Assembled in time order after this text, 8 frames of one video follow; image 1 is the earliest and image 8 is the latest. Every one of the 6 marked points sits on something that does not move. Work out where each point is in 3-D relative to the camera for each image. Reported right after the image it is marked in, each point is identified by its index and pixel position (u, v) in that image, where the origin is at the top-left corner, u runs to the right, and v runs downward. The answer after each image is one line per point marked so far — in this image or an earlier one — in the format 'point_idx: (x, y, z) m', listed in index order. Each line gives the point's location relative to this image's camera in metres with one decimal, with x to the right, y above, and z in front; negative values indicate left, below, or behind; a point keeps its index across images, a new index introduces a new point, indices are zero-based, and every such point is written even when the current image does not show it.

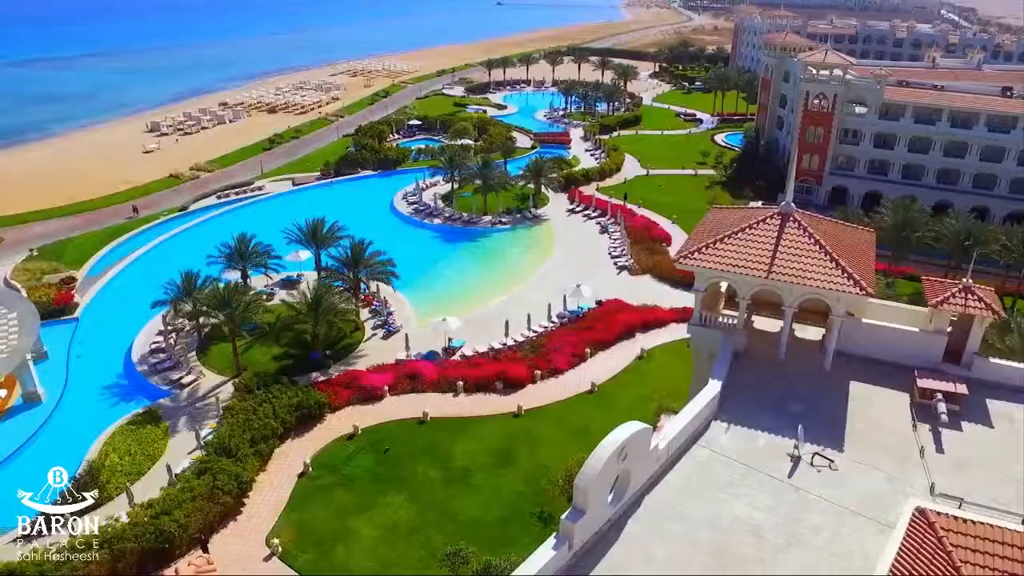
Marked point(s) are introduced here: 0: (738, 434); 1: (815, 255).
0: (+5.2, -3.3, +17.9) m
1: (+7.6, +0.8, +19.7) m
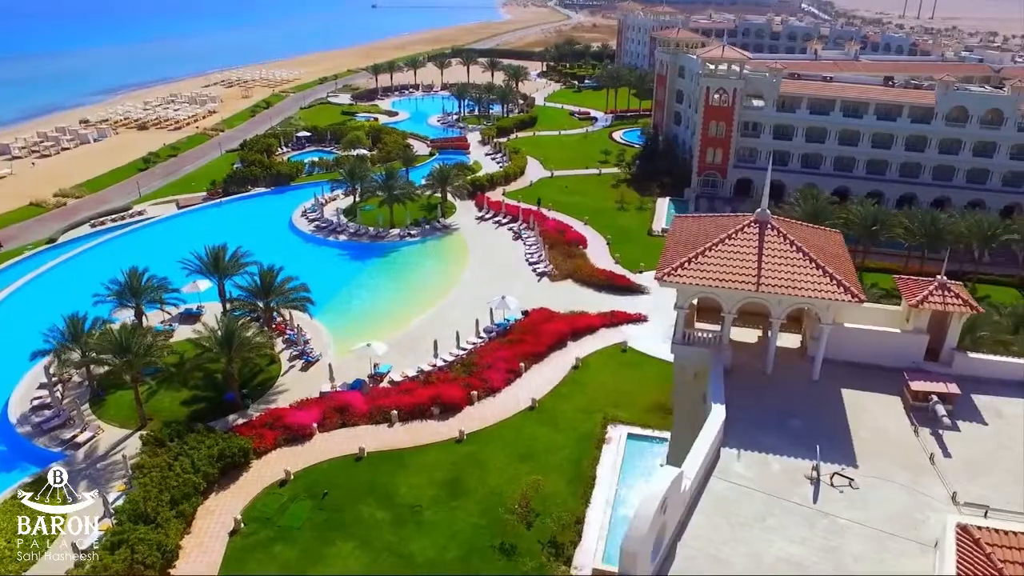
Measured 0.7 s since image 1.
0: (+5.1, -3.7, +16.9) m
1: (+6.9, +0.6, +19.0) m
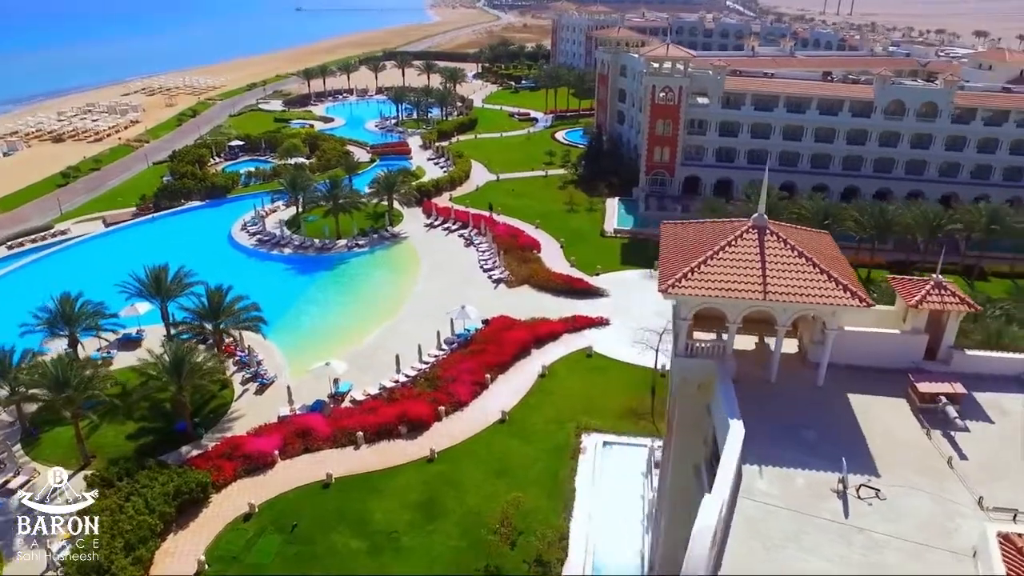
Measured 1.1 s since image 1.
0: (+5.4, -3.9, +16.2) m
1: (+6.8, +0.4, +18.5) m
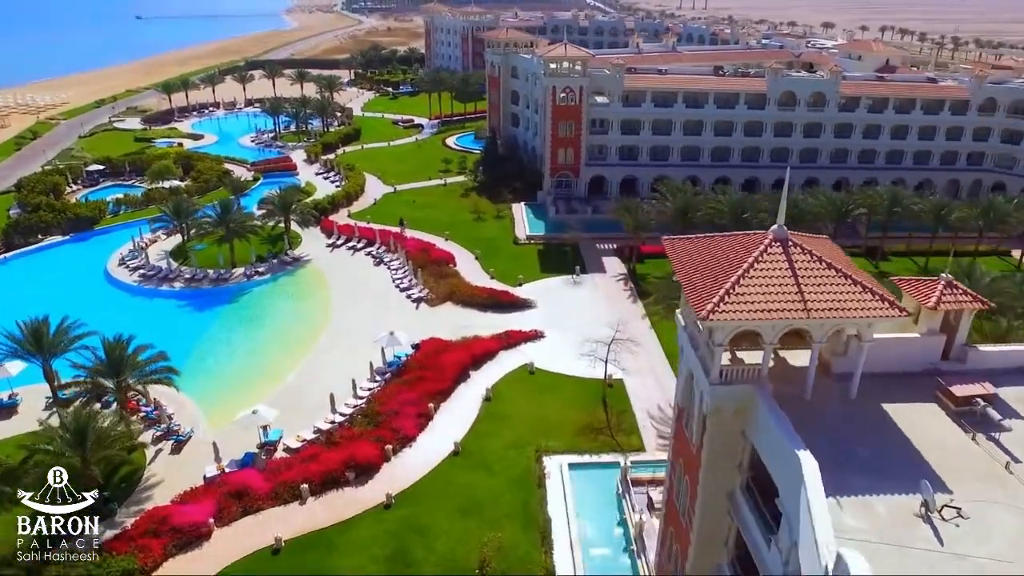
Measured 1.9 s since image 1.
0: (+6.5, -4.2, +15.1) m
1: (+7.2, +0.2, +17.6) m
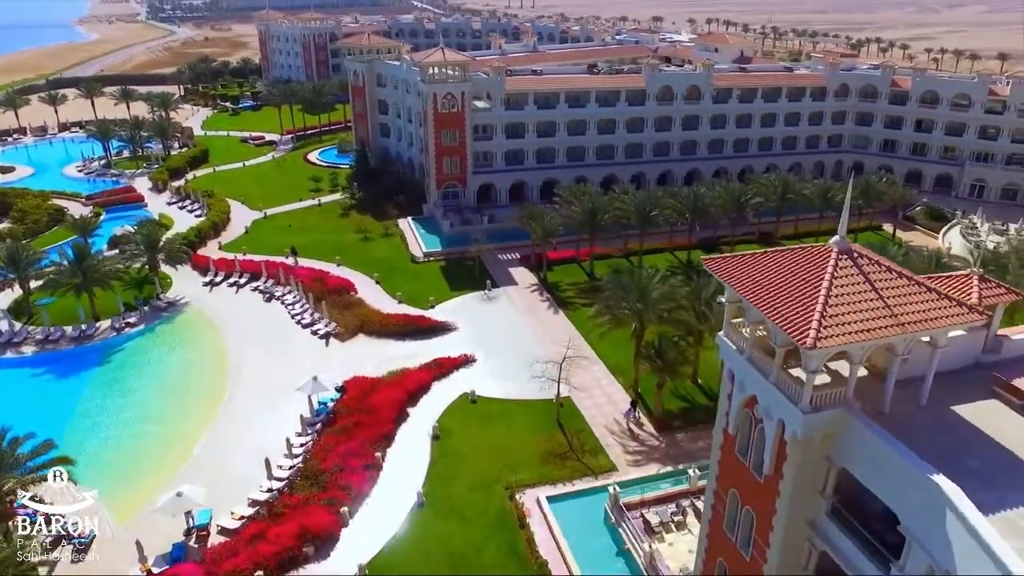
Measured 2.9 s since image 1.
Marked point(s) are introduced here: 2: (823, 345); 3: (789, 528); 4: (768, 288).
0: (+8.8, -4.4, +14.3) m
1: (+8.5, +0.1, +16.8) m
2: (+5.9, -1.1, +15.3) m
3: (+6.3, -5.4, +17.9) m
4: (+5.5, 0.0, +17.2) m
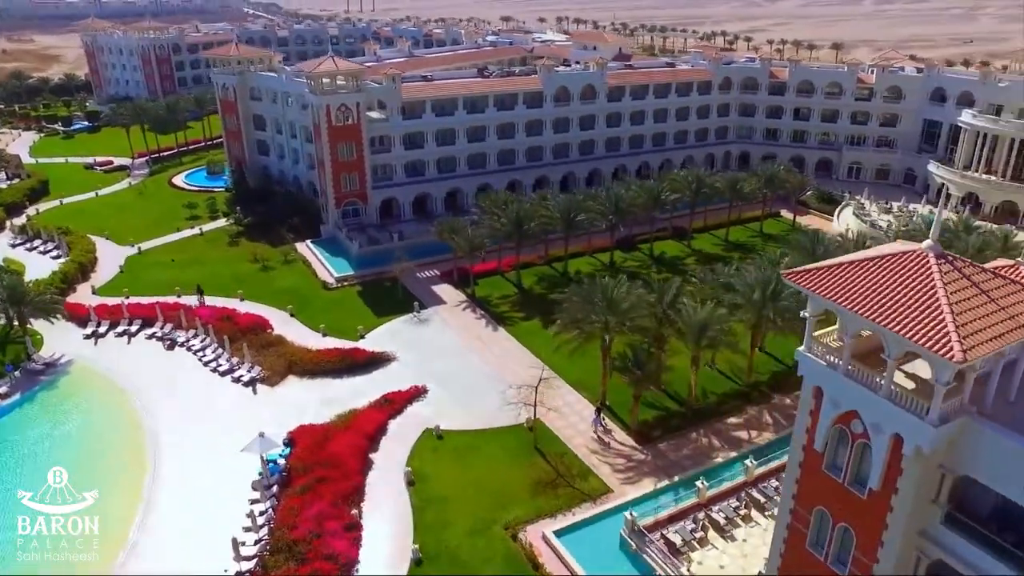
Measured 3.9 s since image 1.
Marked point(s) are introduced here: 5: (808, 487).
0: (+11.7, -4.2, +14.3) m
1: (+10.4, +0.1, +16.6) m
2: (+8.3, -1.2, +14.6) m
3: (+8.6, -5.5, +17.3) m
4: (+7.5, -0.2, +16.4) m
5: (+7.2, -4.8, +19.2) m
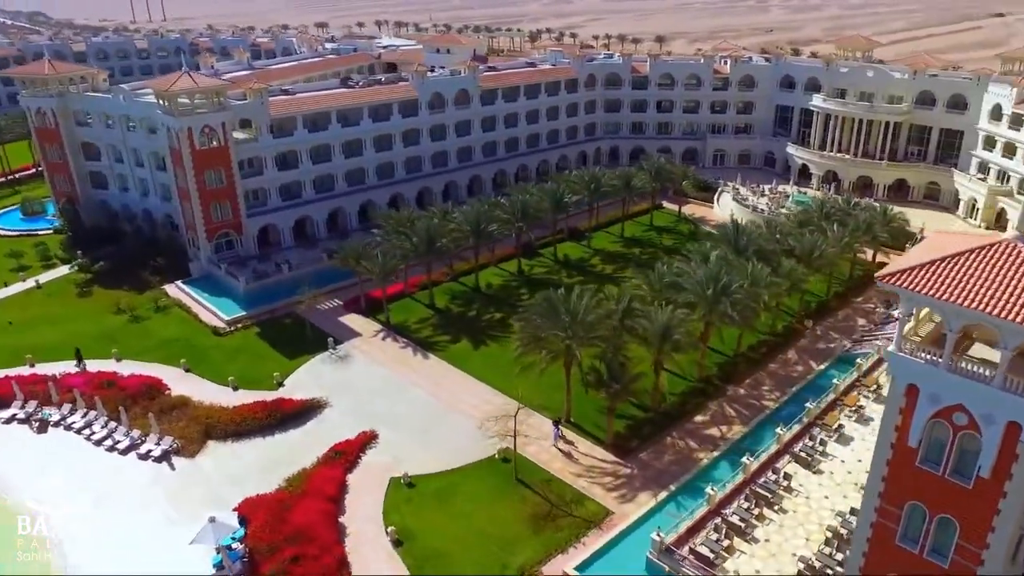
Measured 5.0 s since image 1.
0: (+14.7, -3.6, +15.4) m
1: (+12.5, +0.6, +17.3) m
2: (+11.1, -1.0, +14.8) m
3: (+11.2, -5.2, +17.6) m
4: (+9.7, 0.0, +16.3) m
5: (+9.3, -4.7, +19.1) m
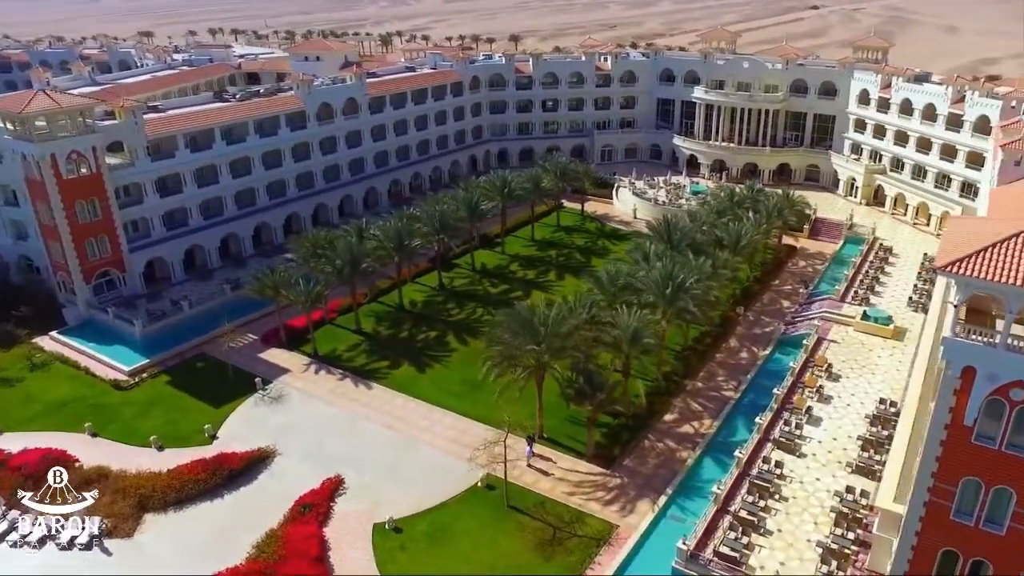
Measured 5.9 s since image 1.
0: (+16.9, -2.6, +17.1) m
1: (+13.9, +1.3, +18.4) m
2: (+13.3, -0.4, +15.8) m
3: (+13.1, -4.7, +18.5) m
4: (+11.5, +0.4, +16.9) m
5: (+11.0, -4.3, +19.6) m
